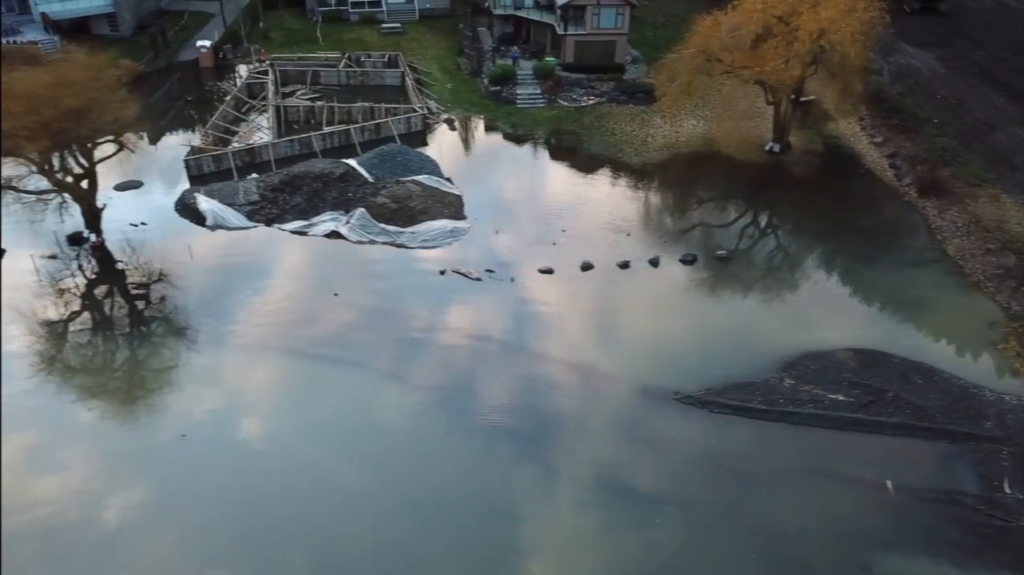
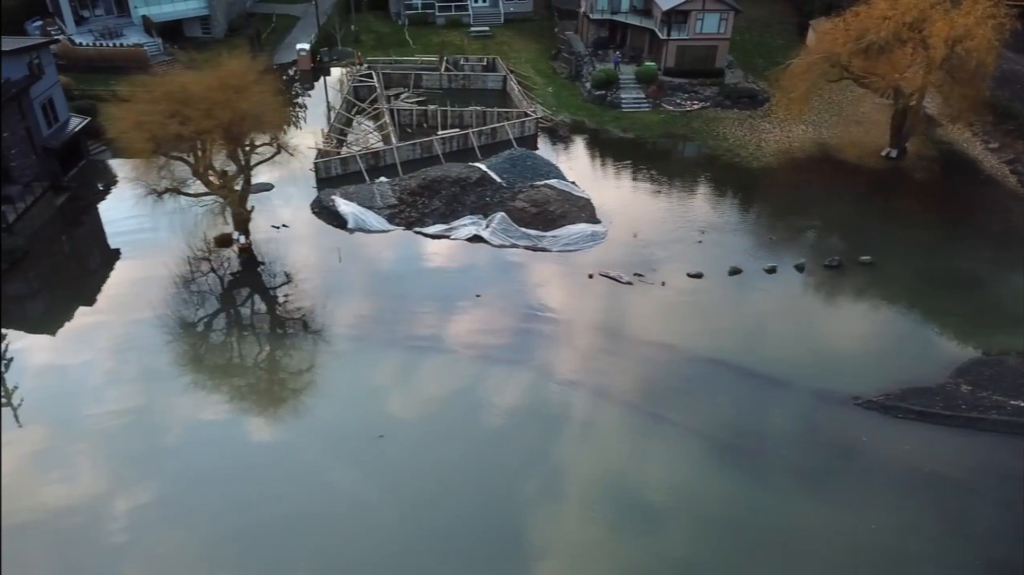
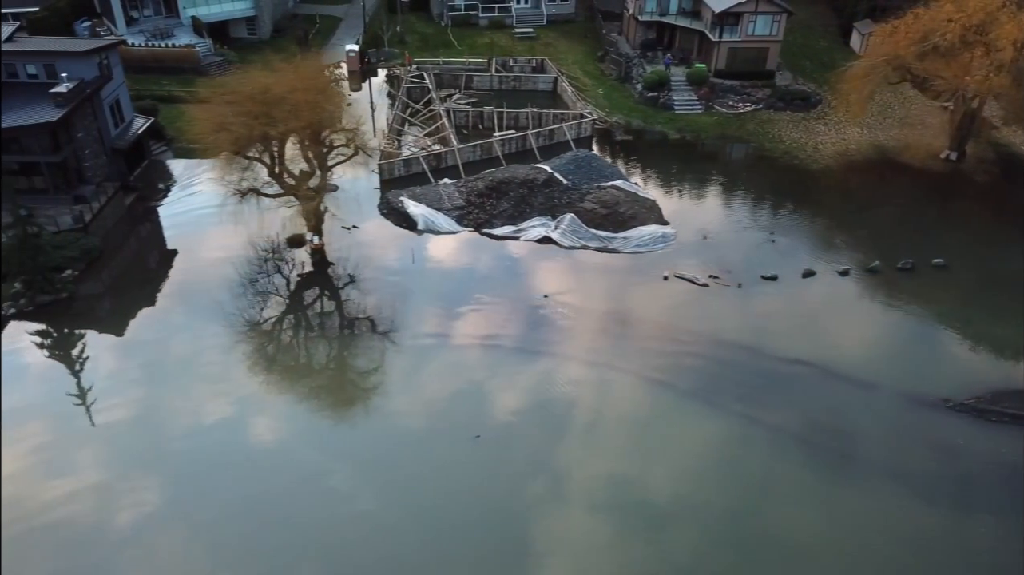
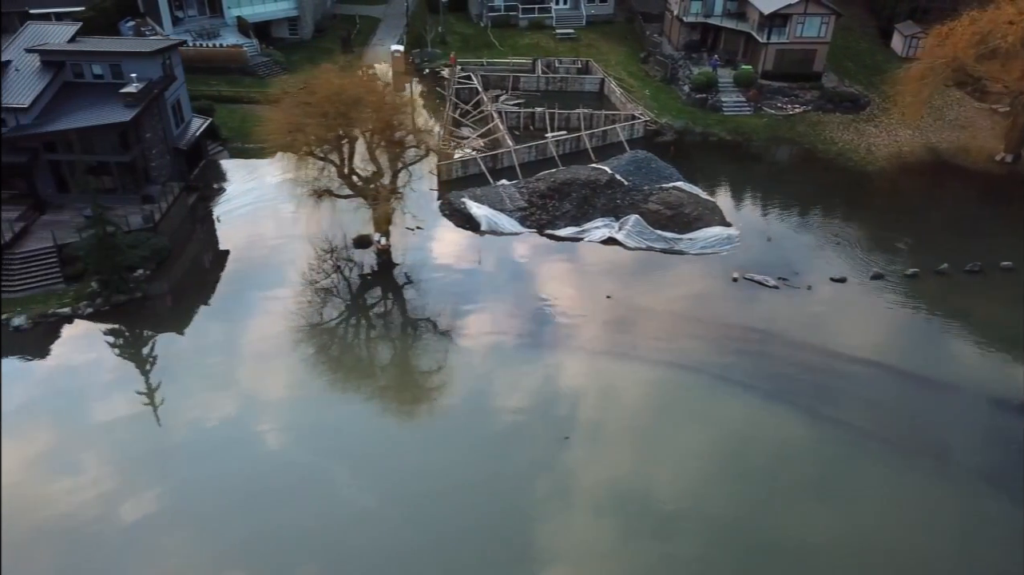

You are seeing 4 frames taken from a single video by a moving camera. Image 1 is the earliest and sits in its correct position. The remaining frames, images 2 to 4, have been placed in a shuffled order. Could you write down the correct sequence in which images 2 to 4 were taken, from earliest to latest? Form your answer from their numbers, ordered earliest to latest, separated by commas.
2, 3, 4
